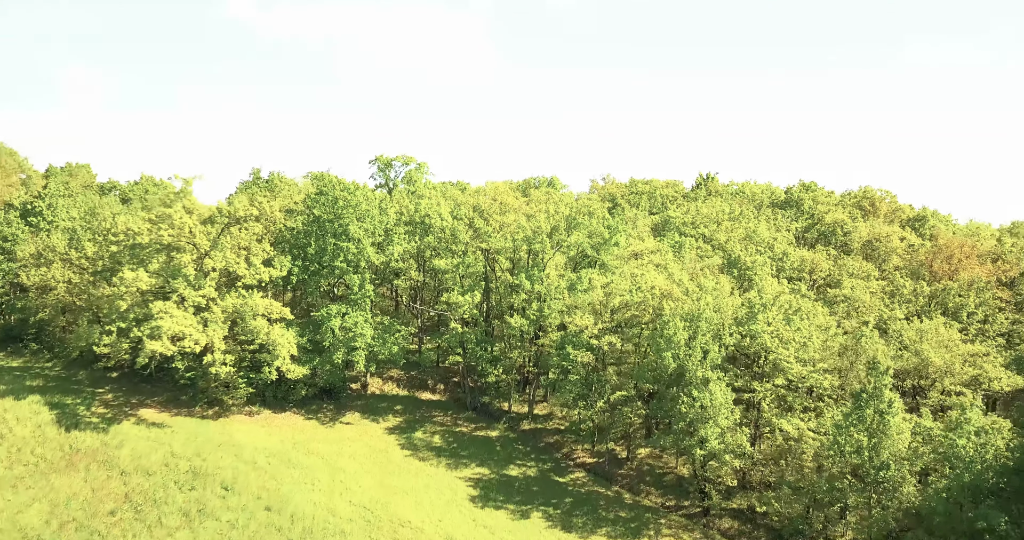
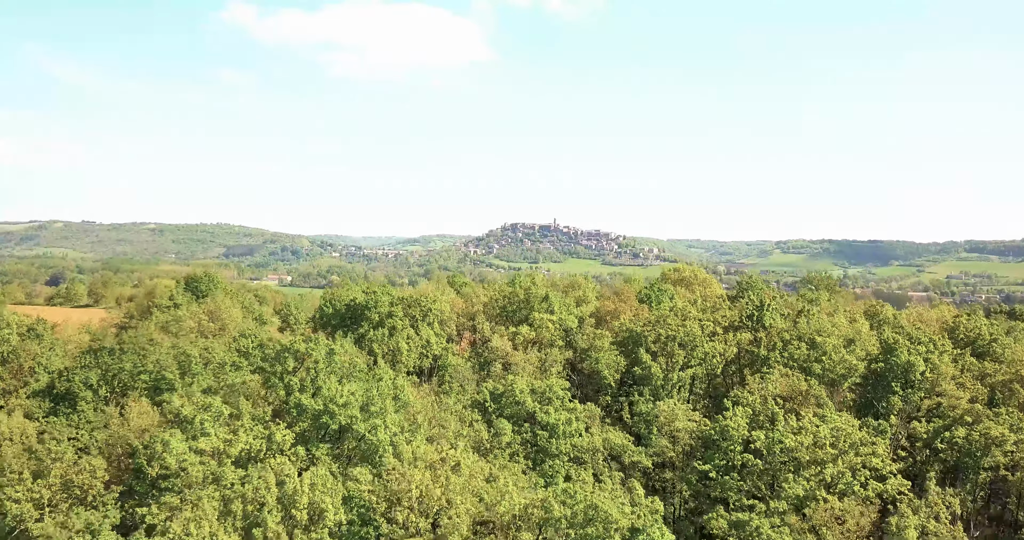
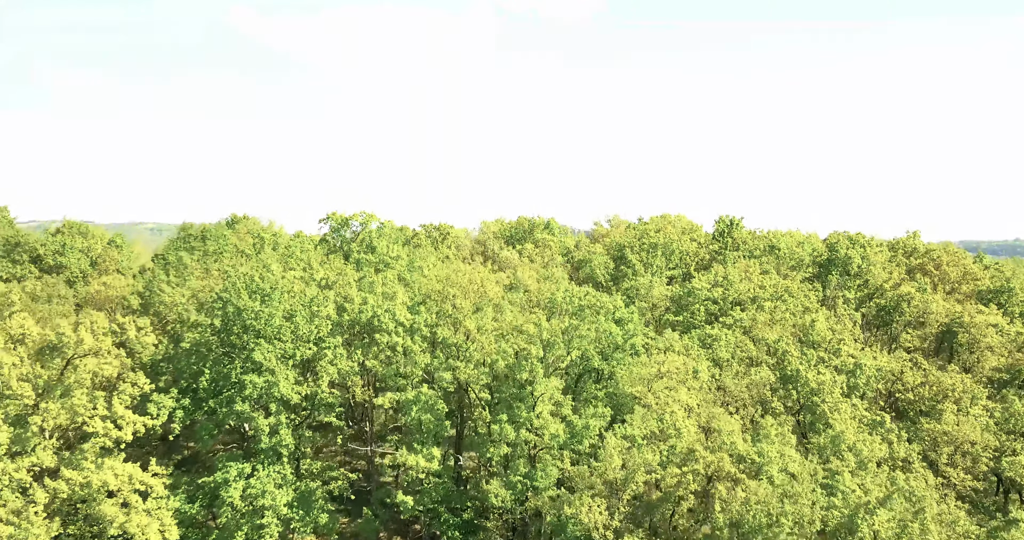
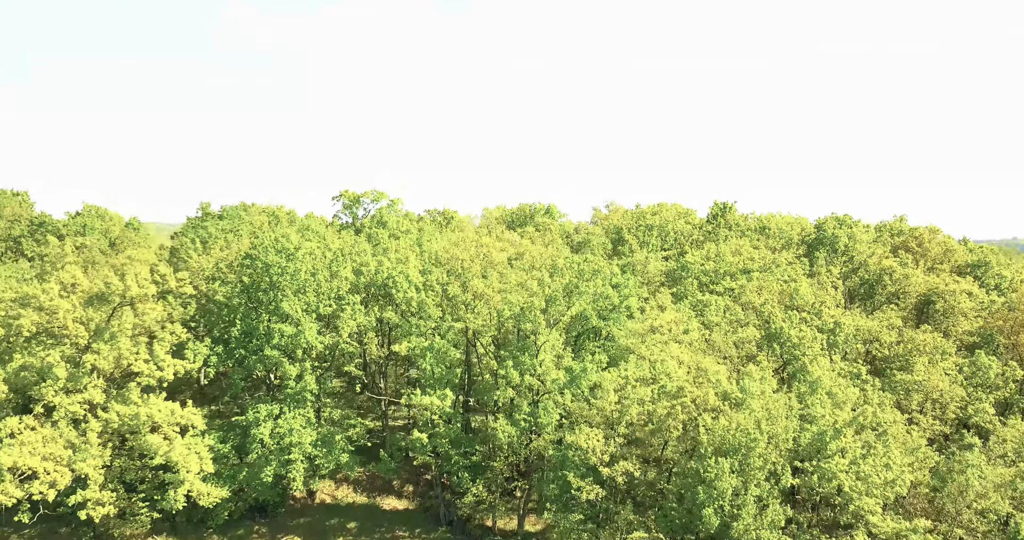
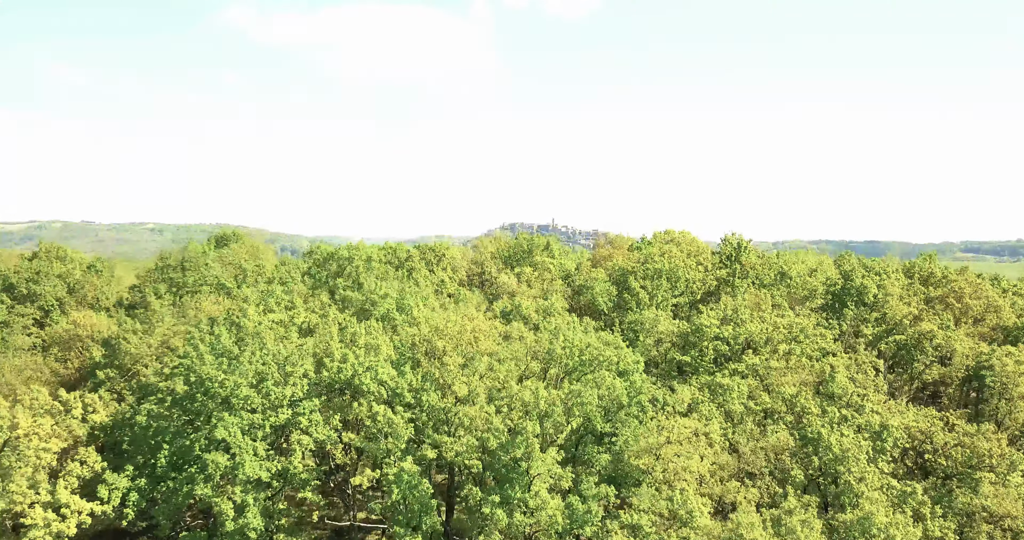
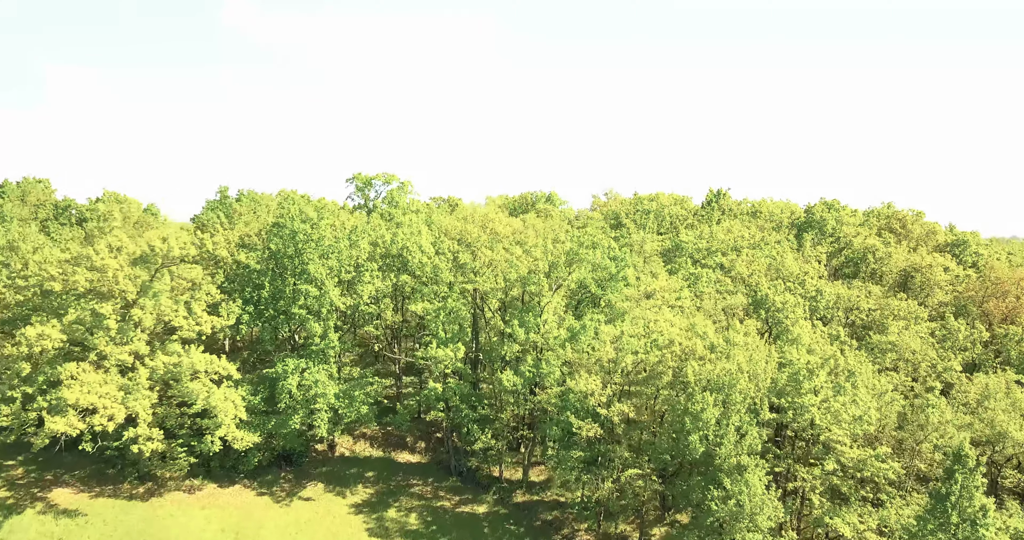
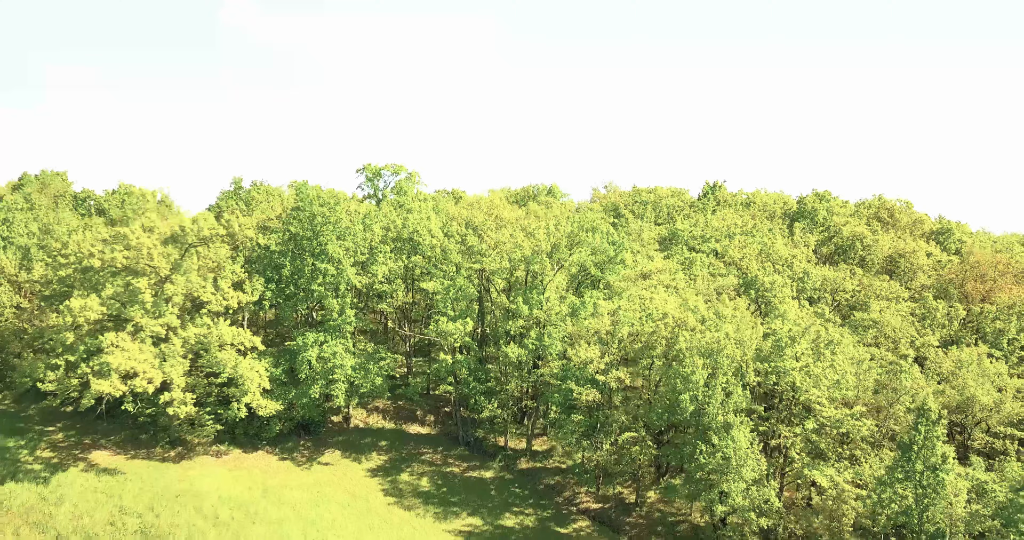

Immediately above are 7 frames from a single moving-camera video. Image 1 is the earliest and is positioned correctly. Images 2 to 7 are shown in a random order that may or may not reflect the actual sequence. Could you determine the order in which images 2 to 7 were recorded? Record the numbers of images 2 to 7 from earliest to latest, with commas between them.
7, 6, 4, 3, 5, 2
